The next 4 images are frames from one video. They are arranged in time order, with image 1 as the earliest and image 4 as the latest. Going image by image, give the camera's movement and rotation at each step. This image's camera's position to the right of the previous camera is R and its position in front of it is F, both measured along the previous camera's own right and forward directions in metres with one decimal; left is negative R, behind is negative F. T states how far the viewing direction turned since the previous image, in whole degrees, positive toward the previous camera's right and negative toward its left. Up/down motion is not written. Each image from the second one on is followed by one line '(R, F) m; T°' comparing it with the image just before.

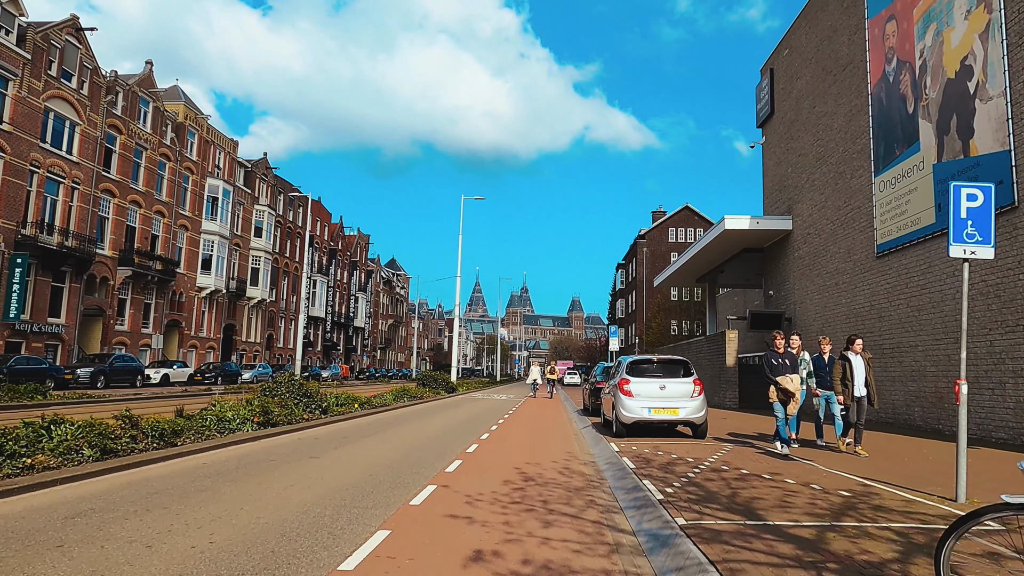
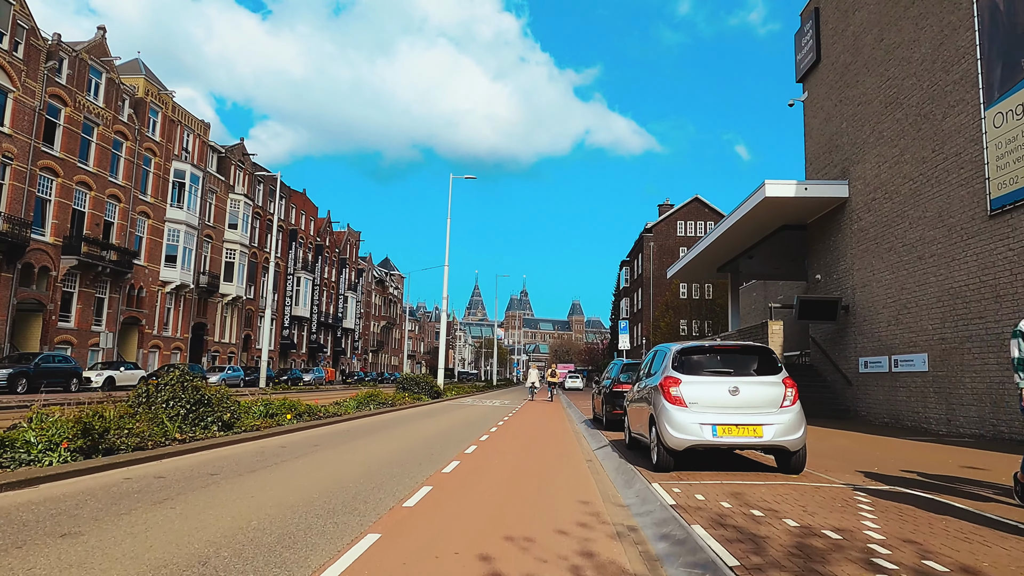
(+0.2, +4.3) m; 0°
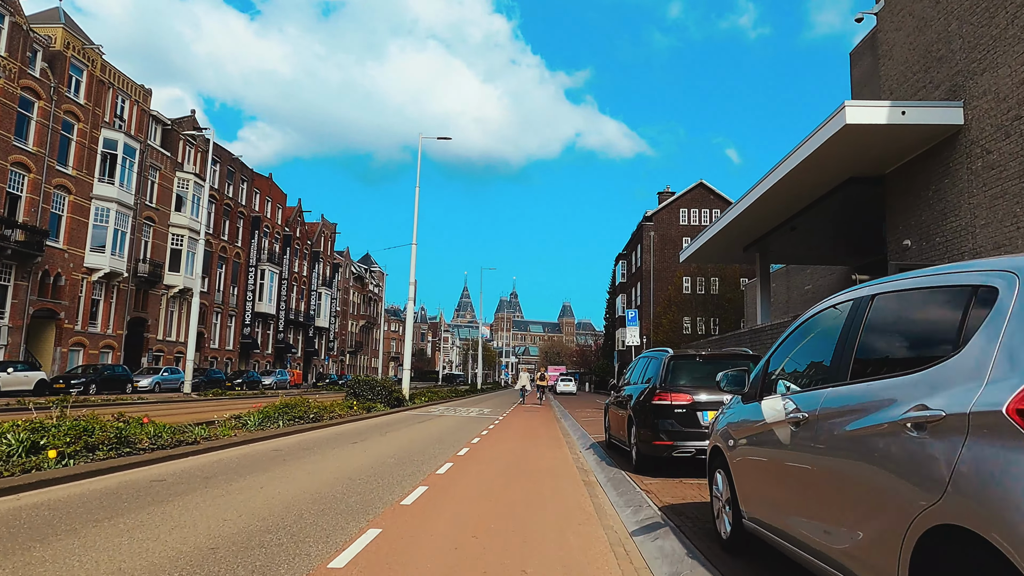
(+0.3, +5.6) m; +1°
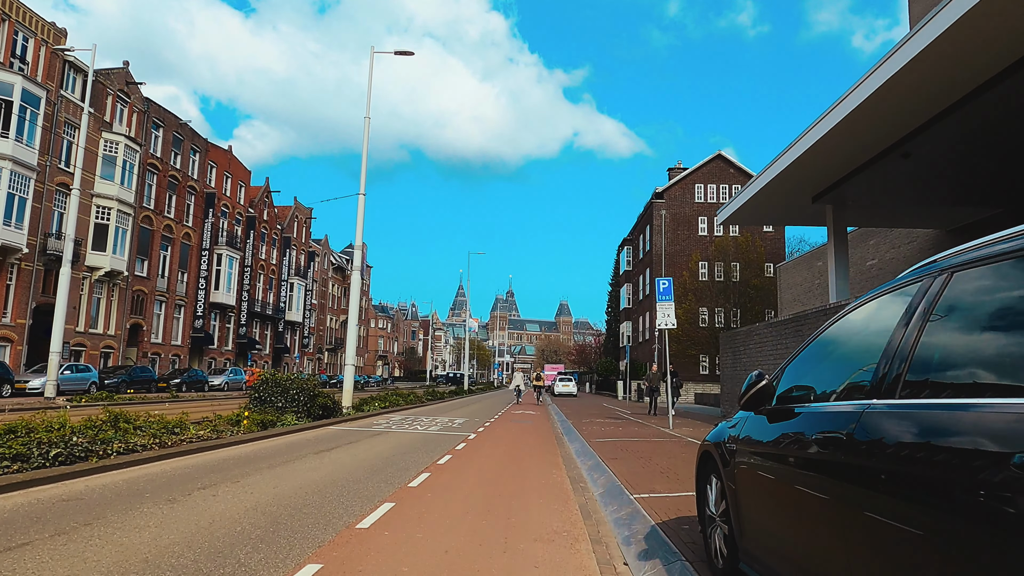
(+0.4, +6.8) m; 0°
